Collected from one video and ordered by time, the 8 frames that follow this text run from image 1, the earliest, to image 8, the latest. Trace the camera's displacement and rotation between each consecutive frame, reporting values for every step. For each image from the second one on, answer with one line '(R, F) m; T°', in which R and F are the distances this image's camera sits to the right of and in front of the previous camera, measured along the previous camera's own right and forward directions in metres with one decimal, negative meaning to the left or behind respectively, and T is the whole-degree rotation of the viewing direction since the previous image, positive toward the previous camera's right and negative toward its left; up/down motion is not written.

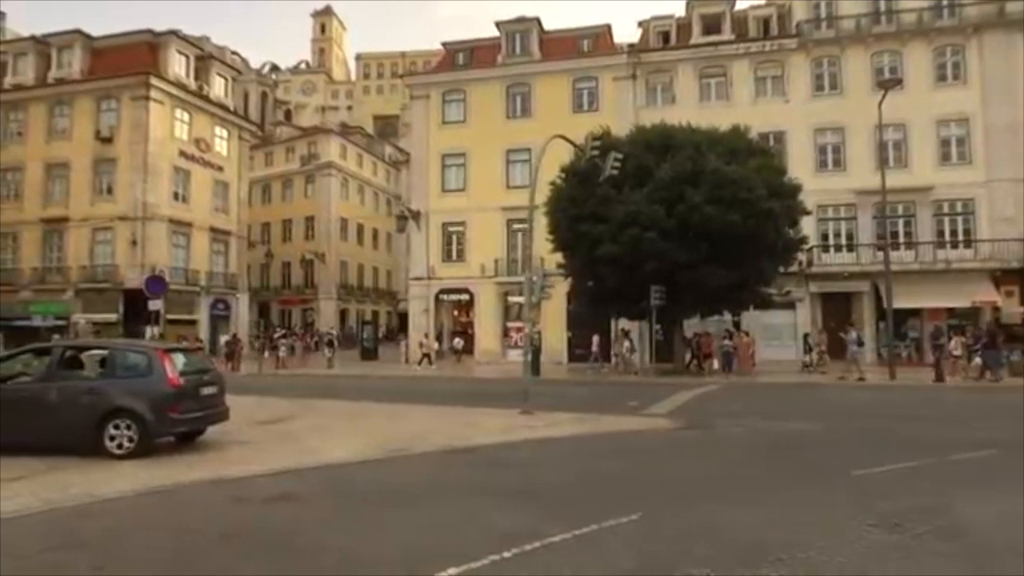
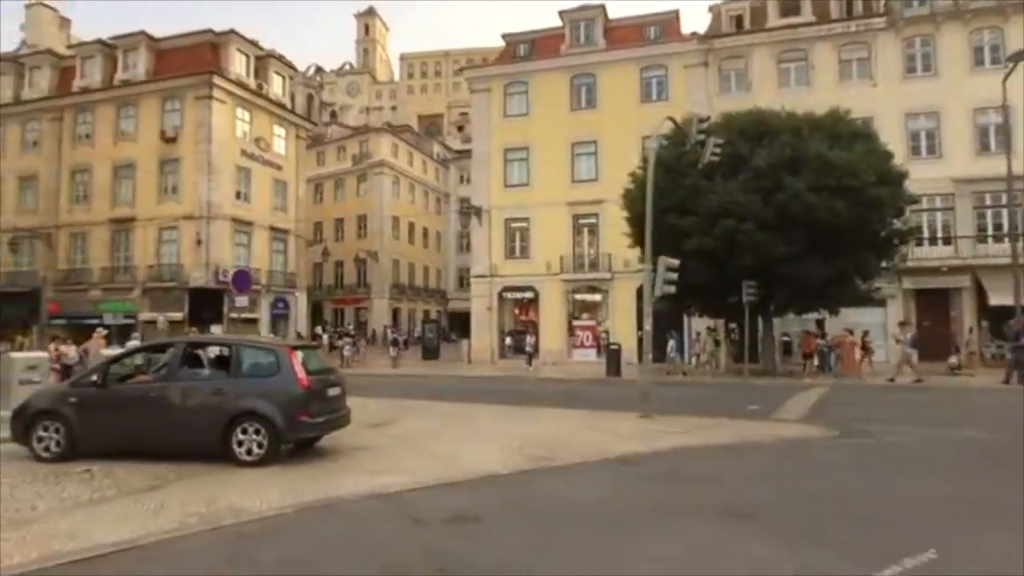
(-1.8, +1.0) m; -3°
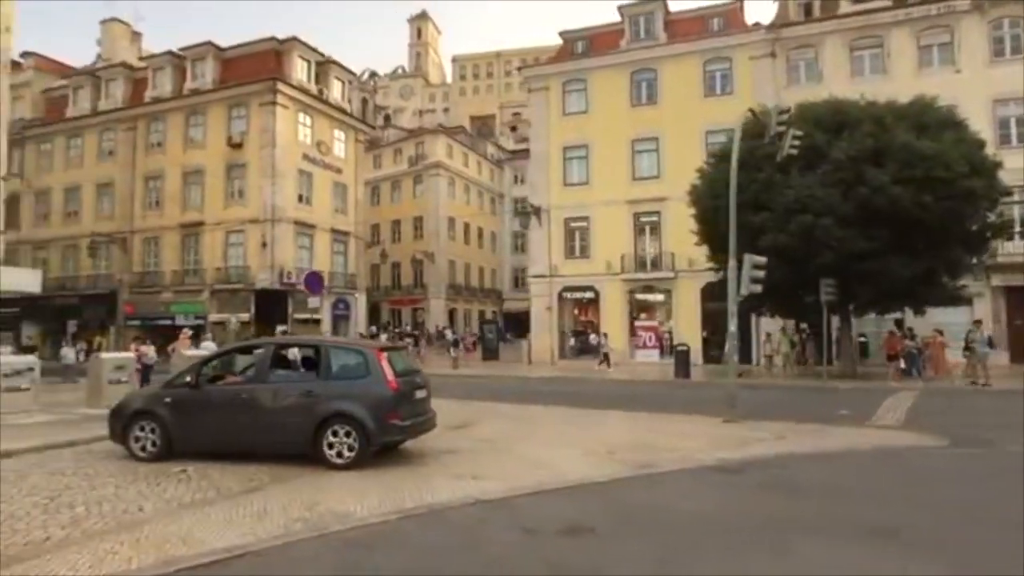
(-0.6, +0.3) m; -4°
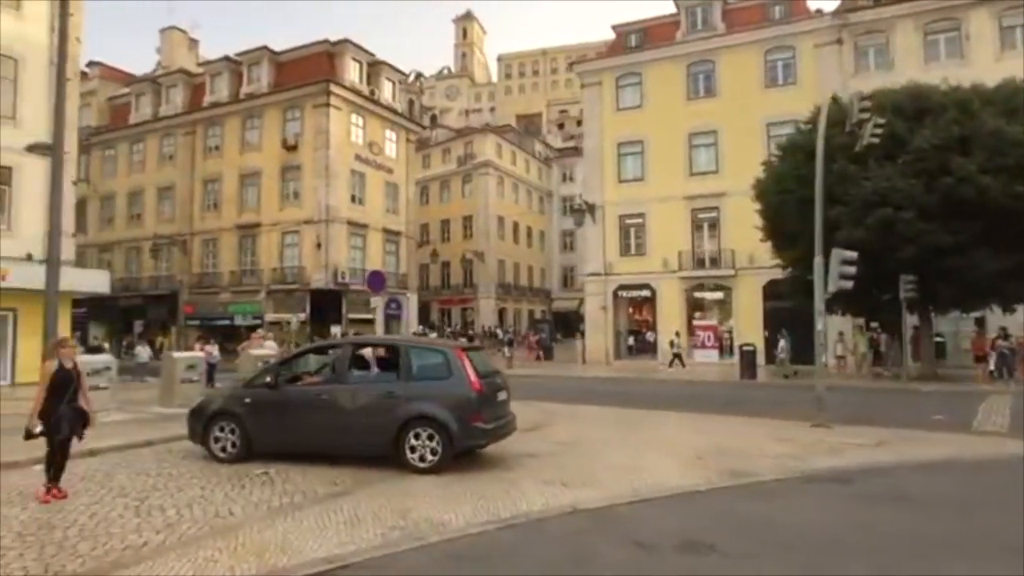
(-0.6, +0.4) m; -4°
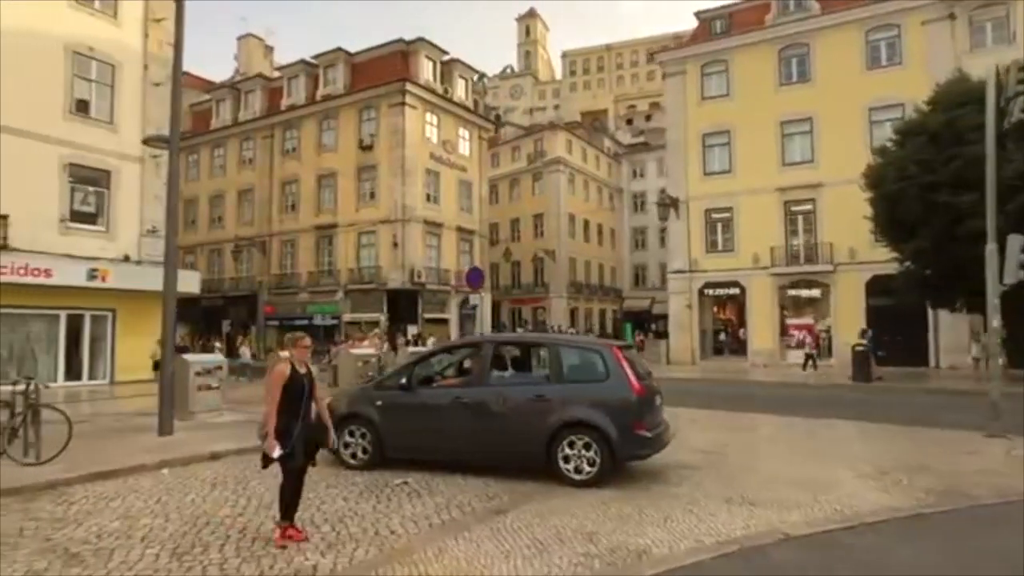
(-1.3, +0.9) m; -5°
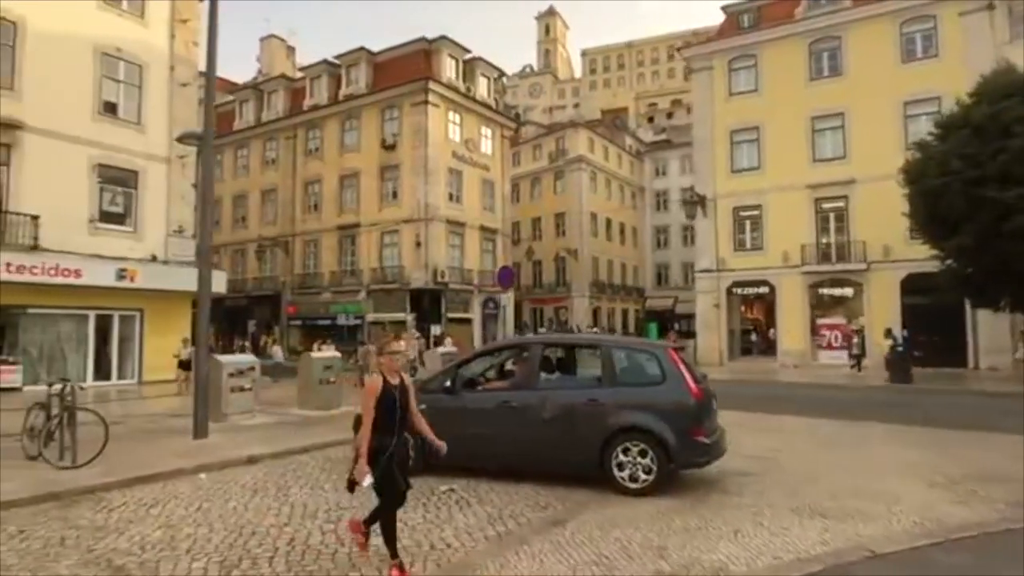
(-0.4, +0.4) m; -2°
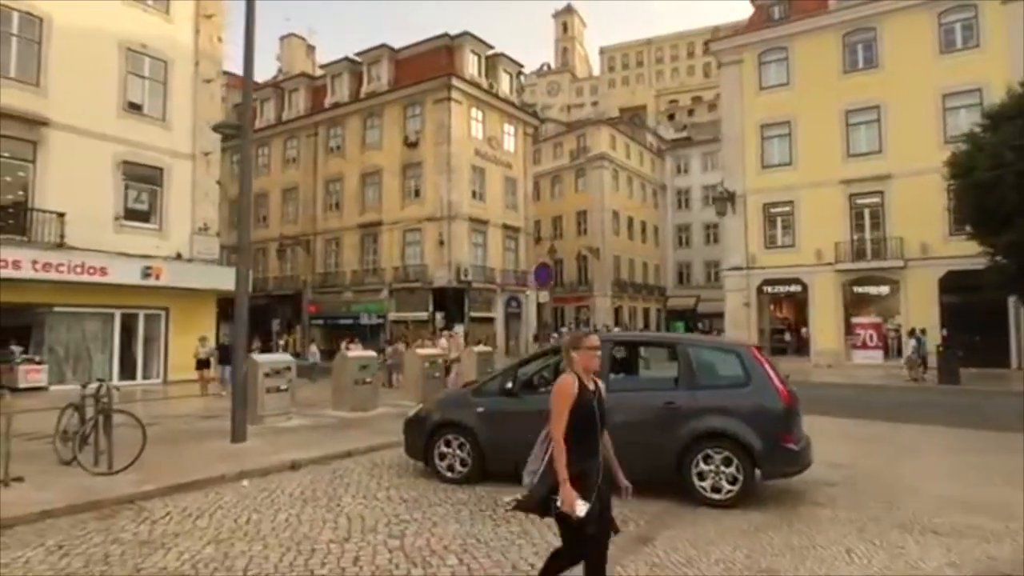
(-0.6, +0.6) m; -1°
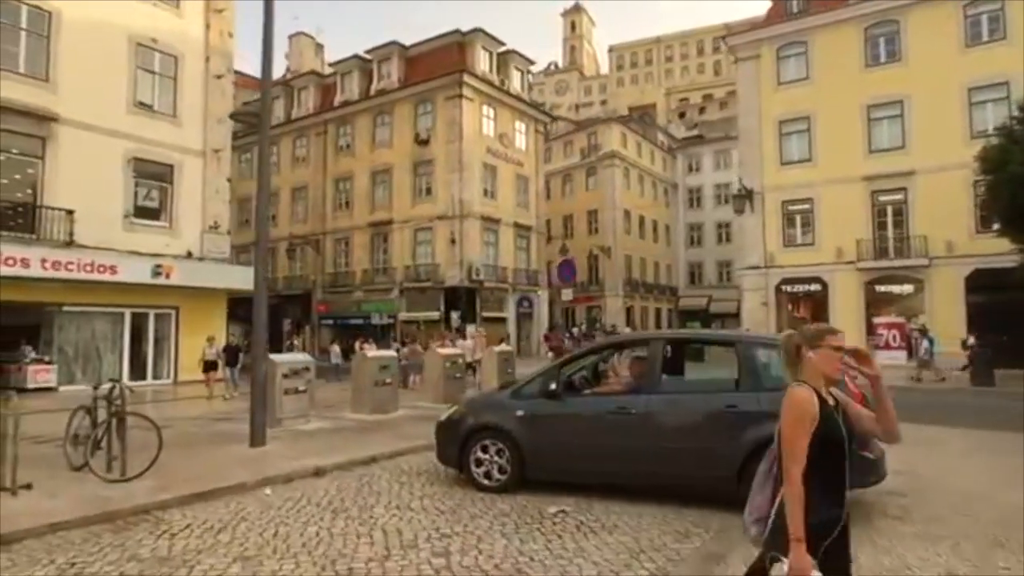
(-0.4, +0.6) m; -1°
